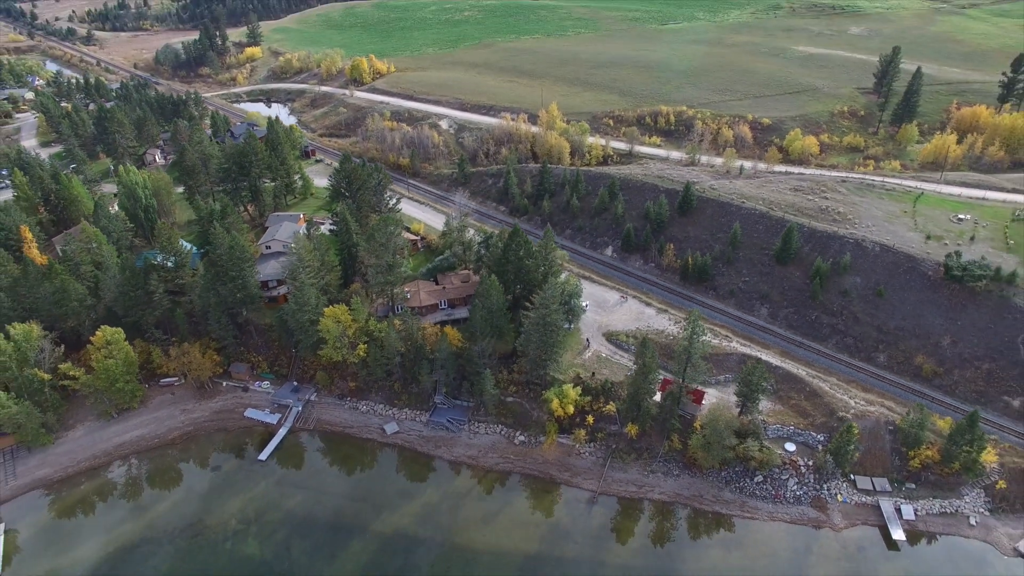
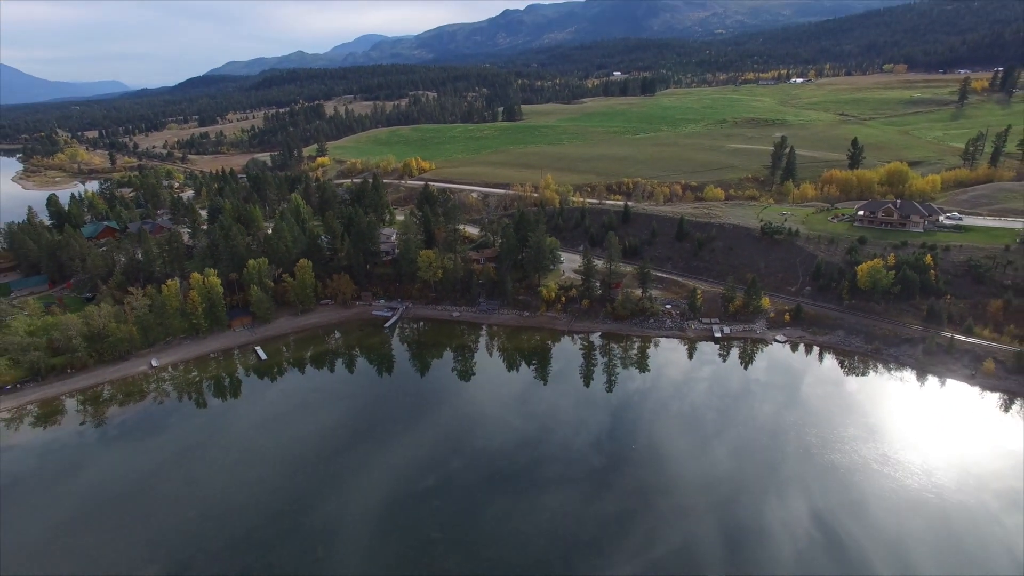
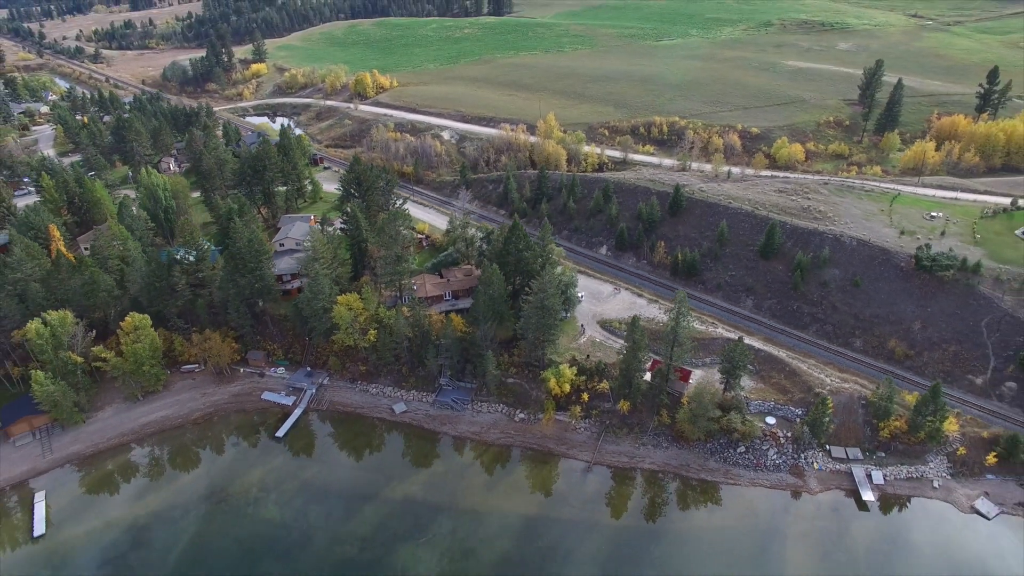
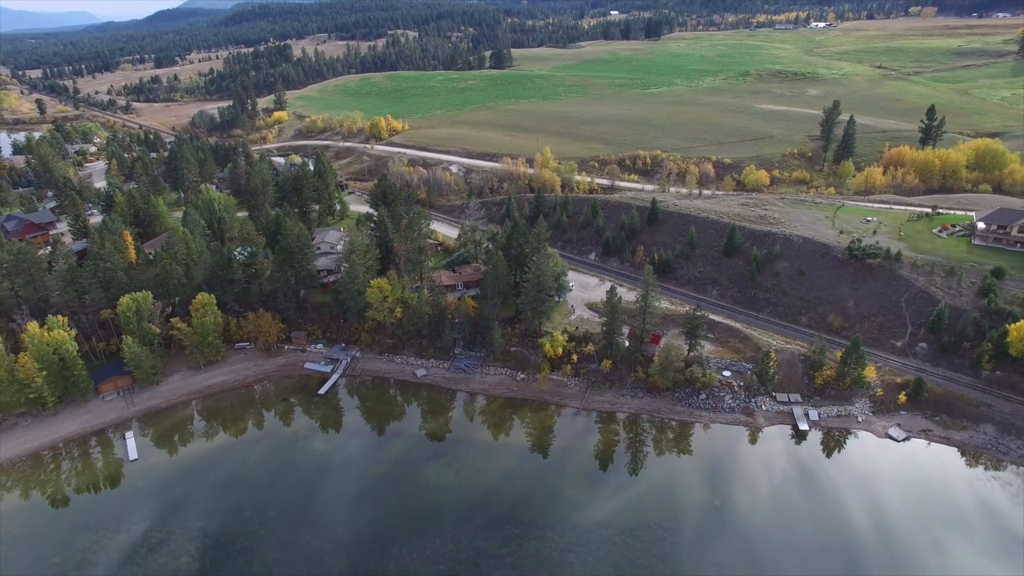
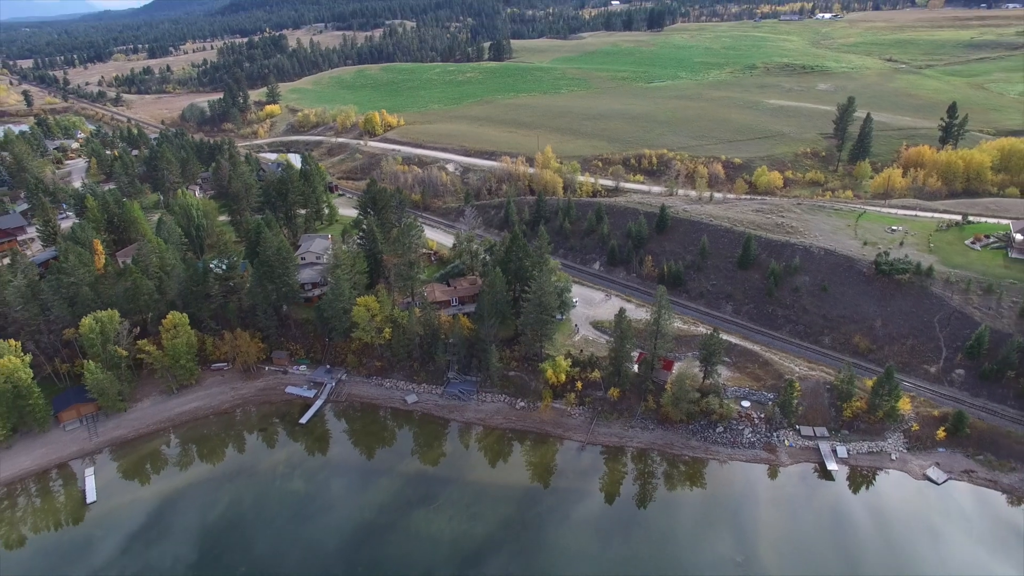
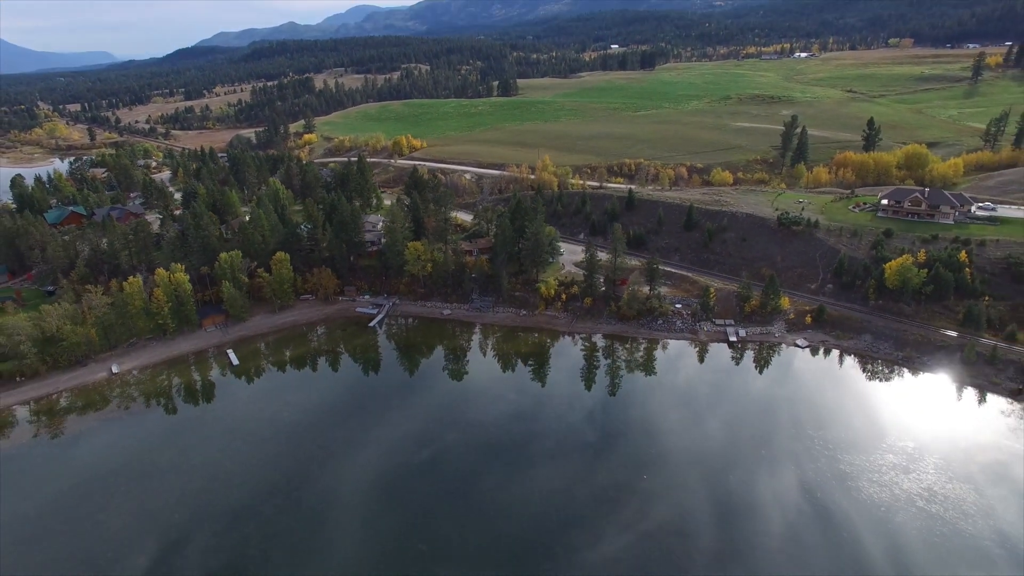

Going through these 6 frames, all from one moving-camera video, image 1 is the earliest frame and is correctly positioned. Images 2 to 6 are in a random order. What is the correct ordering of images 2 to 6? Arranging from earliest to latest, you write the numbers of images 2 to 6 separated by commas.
3, 5, 4, 6, 2
